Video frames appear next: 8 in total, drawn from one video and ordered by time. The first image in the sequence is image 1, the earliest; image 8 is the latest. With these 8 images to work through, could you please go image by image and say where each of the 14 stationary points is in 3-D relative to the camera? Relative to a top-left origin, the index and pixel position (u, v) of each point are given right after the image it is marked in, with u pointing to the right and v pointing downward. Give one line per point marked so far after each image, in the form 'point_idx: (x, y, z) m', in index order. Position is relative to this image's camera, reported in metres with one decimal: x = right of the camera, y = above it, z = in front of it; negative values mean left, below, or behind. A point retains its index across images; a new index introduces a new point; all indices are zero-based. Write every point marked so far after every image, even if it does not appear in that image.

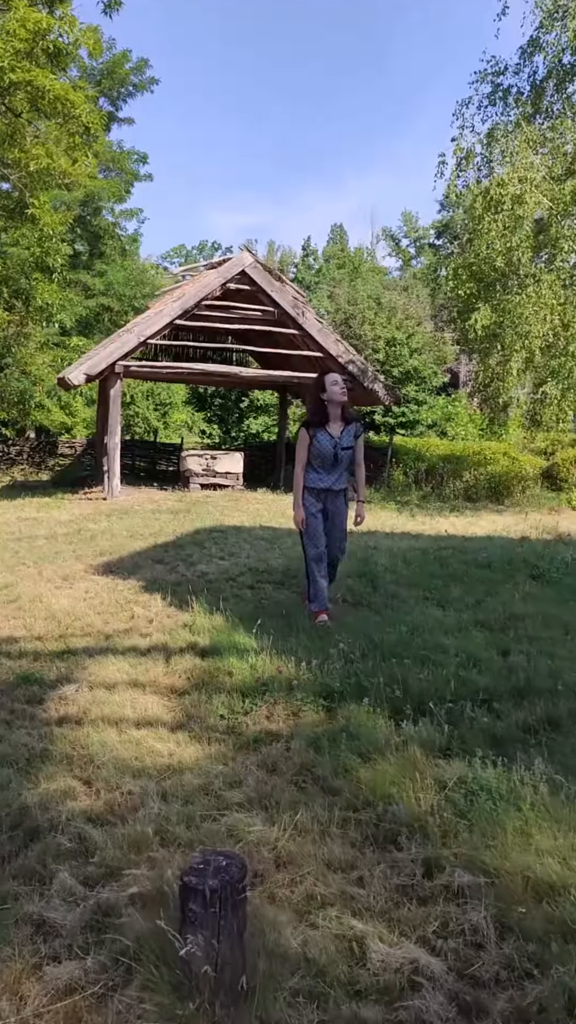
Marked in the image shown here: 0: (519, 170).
0: (+3.4, +5.0, +11.3) m
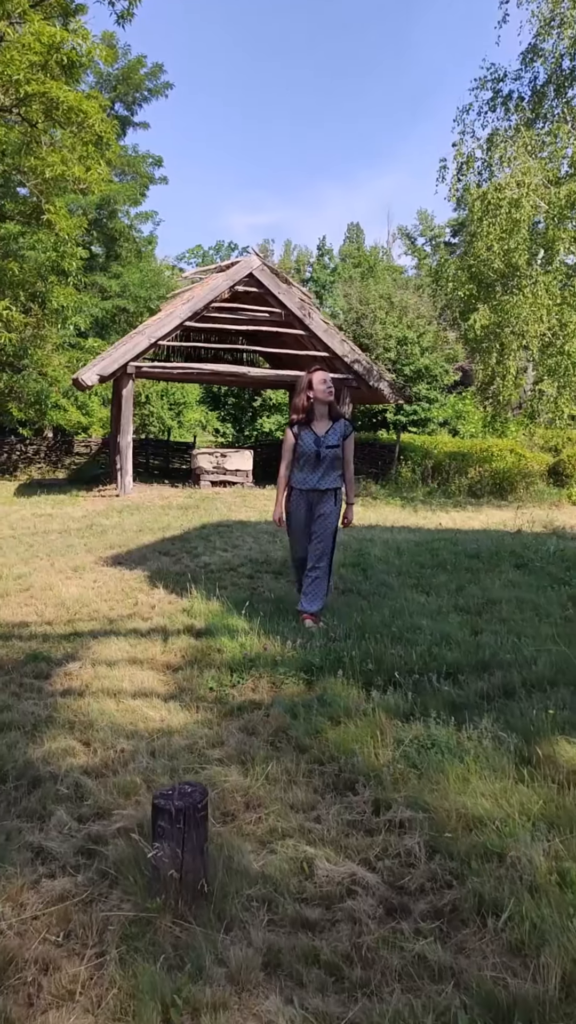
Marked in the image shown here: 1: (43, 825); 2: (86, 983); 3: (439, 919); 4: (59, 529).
0: (+3.4, +5.1, +11.6) m
1: (-0.9, -1.2, +2.8) m
2: (-0.5, -1.2, +2.0) m
3: (+0.4, -1.2, +2.3) m
4: (-3.0, -0.2, +10.2) m
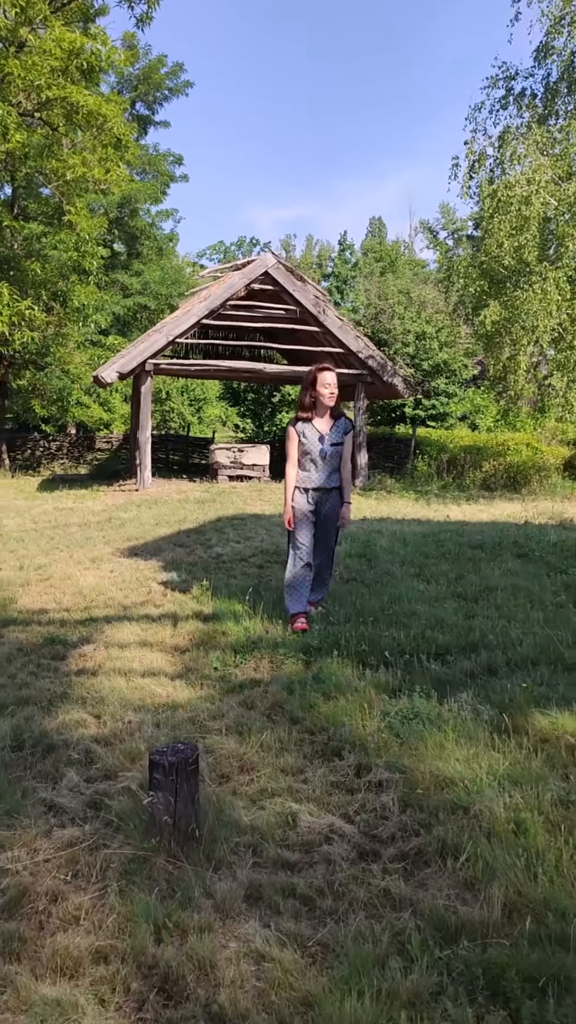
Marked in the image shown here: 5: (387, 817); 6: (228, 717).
0: (+3.6, +5.2, +11.7) m
1: (-1.0, -1.1, +3.1) m
2: (-0.6, -1.2, +2.3) m
3: (+0.4, -1.1, +2.5) m
4: (-2.9, -0.1, +10.6) m
5: (+0.4, -1.1, +2.8) m
6: (-0.3, -1.0, +3.7) m
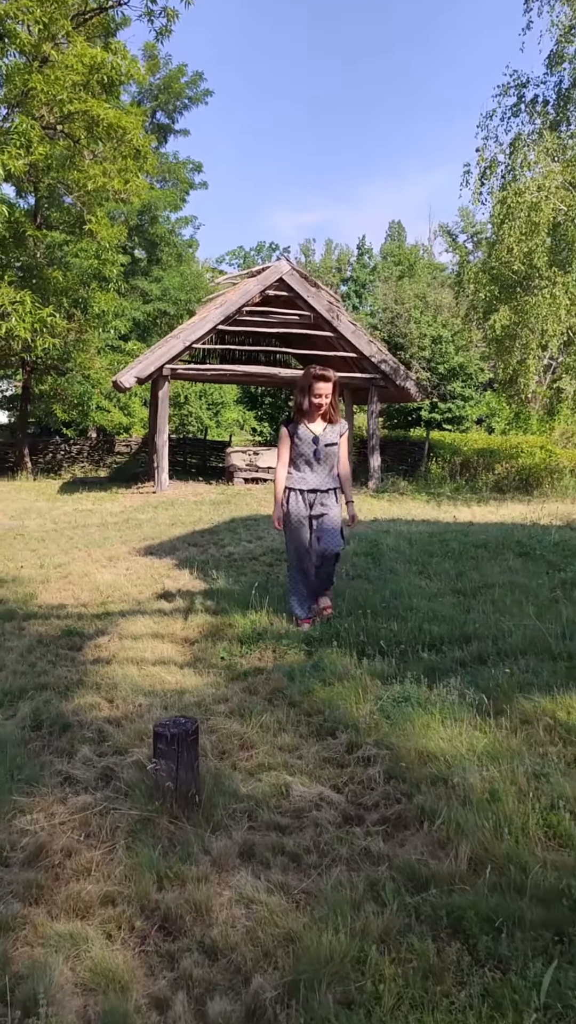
0: (+3.8, +5.1, +11.9) m
1: (-1.0, -1.1, +3.4) m
2: (-0.6, -1.2, +2.6) m
3: (+0.4, -1.1, +2.8) m
4: (-2.7, -0.2, +10.9) m
5: (+0.3, -1.1, +3.0) m
6: (-0.3, -1.0, +4.0) m
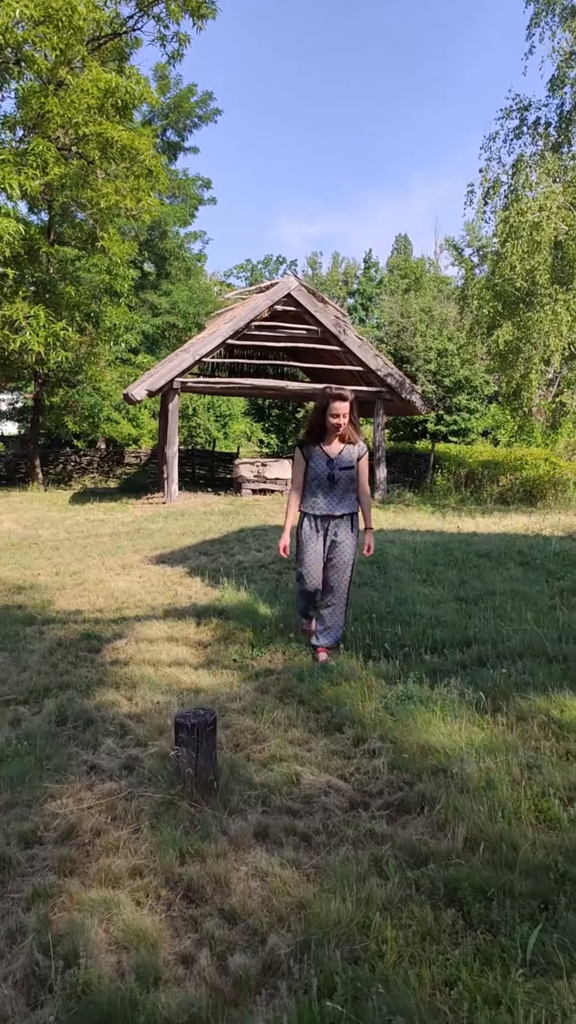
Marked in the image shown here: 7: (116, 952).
0: (+4.0, +5.0, +12.2) m
1: (-0.9, -1.1, +3.7) m
2: (-0.6, -1.2, +2.8) m
3: (+0.4, -1.2, +3.0) m
4: (-2.6, -0.3, +11.2) m
5: (+0.4, -1.1, +3.2) m
6: (-0.2, -1.0, +4.2) m
7: (-0.5, -1.3, +2.2) m
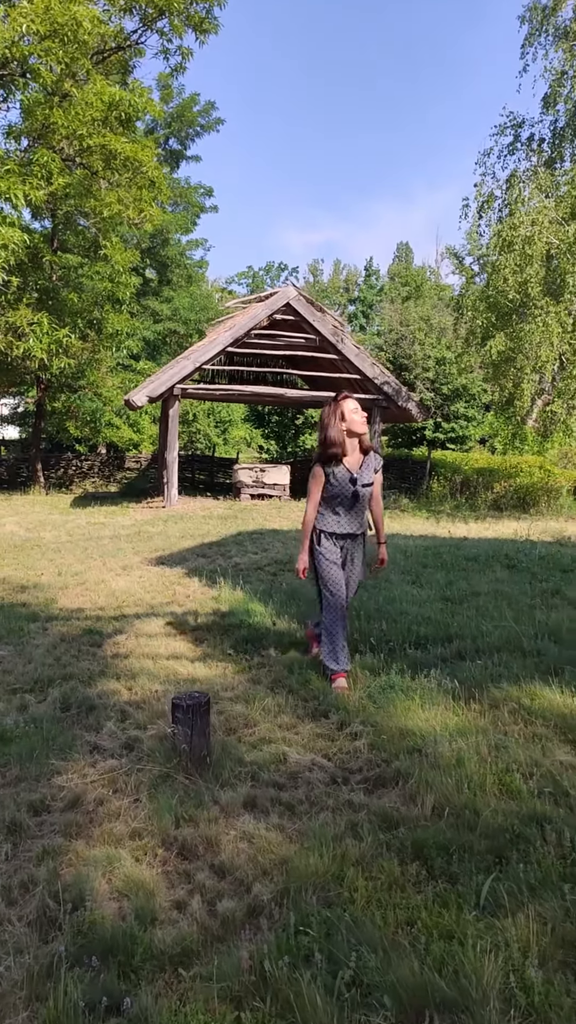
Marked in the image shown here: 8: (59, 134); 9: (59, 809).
0: (+4.0, +4.9, +12.5) m
1: (-1.0, -1.1, +3.9) m
2: (-0.7, -1.2, +3.1) m
3: (+0.3, -1.2, +3.3) m
4: (-2.6, -0.3, +11.4) m
5: (+0.3, -1.1, +3.5) m
6: (-0.3, -1.0, +4.5) m
7: (-0.6, -1.3, +2.5) m
8: (-3.8, +6.2, +12.7) m
9: (-0.9, -1.2, +3.1) m
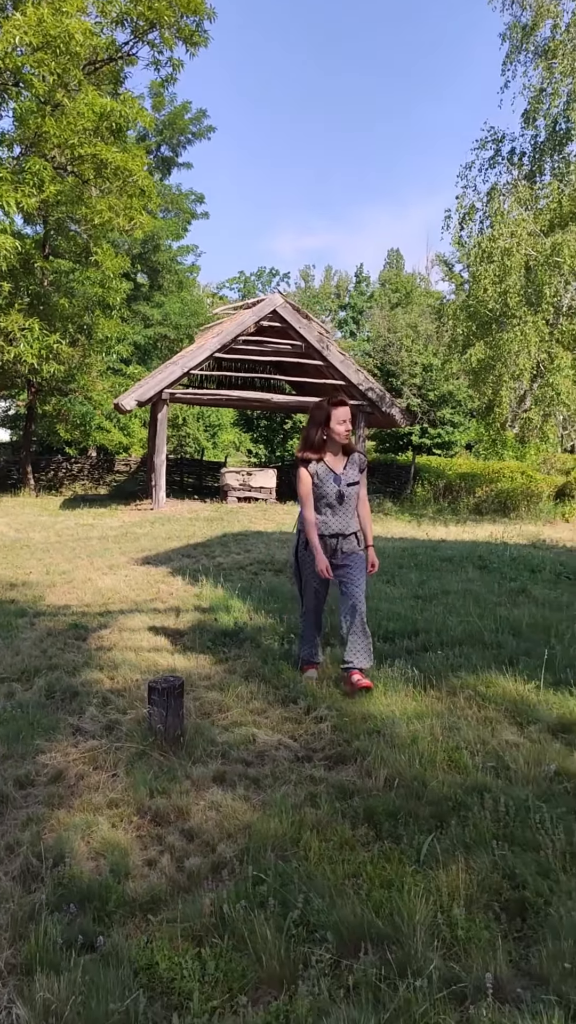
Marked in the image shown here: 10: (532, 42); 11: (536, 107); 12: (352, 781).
0: (+3.7, +4.8, +12.9) m
1: (-1.1, -1.1, +4.2) m
2: (-0.8, -1.2, +3.4) m
3: (+0.2, -1.2, +3.6) m
4: (-2.9, -0.4, +11.7) m
5: (+0.2, -1.1, +3.8) m
6: (-0.5, -1.0, +4.8) m
7: (-0.7, -1.3, +2.8) m
8: (-4.0, +6.2, +12.9) m
9: (-1.1, -1.2, +3.4) m
10: (+4.5, +8.6, +14.1) m
11: (+4.6, +7.4, +14.1) m
12: (+0.3, -1.1, +3.3) m
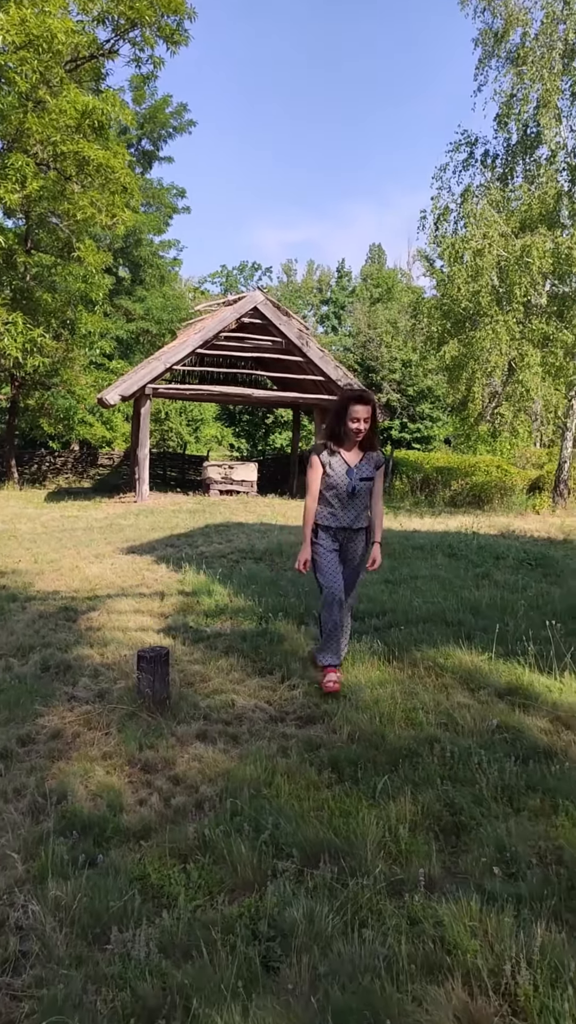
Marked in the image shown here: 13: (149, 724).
0: (+3.4, +4.9, +13.3) m
1: (-1.3, -1.0, +4.6) m
2: (-0.9, -1.1, +3.8) m
3: (+0.1, -1.1, +4.0) m
4: (-3.2, -0.2, +12.0) m
5: (0.0, -1.0, +4.2) m
6: (-0.6, -0.9, +5.2) m
7: (-0.8, -1.2, +3.2) m
8: (-4.3, +6.3, +13.2) m
9: (-1.2, -1.1, +3.8) m
10: (+4.1, +8.8, +14.6) m
11: (+4.2, +7.6, +14.6) m
12: (+0.1, -1.1, +3.7) m
13: (-0.7, -1.1, +3.9) m
